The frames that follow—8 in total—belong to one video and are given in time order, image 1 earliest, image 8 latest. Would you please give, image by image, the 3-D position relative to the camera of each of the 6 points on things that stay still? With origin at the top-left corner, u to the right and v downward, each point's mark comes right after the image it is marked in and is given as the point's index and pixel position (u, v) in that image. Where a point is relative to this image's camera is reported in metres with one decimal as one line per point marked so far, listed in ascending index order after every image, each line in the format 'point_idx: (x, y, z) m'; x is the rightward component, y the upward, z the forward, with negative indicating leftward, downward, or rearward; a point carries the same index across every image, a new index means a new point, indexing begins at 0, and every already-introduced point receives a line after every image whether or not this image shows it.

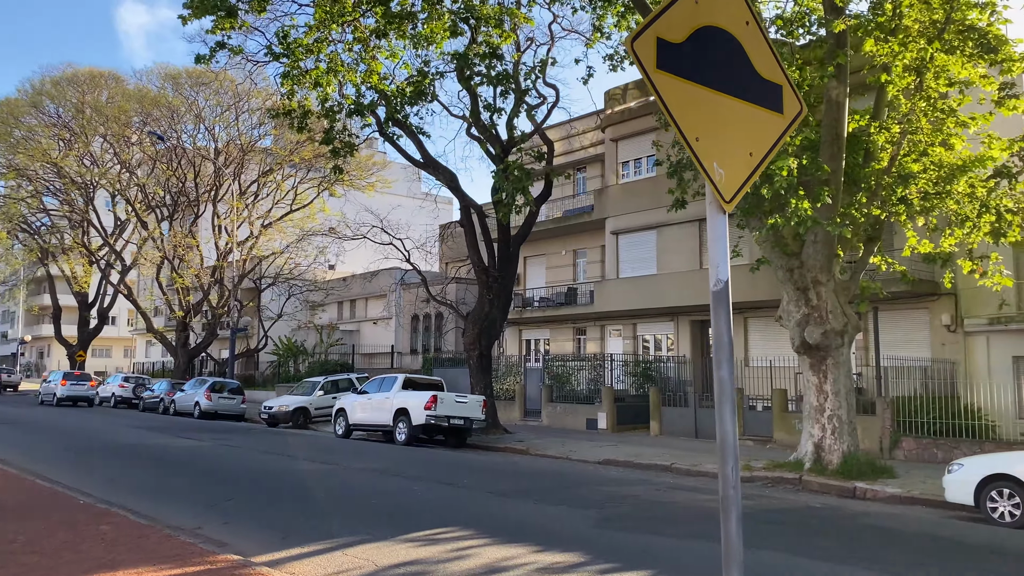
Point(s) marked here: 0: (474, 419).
0: (-0.8, -2.8, +17.9) m
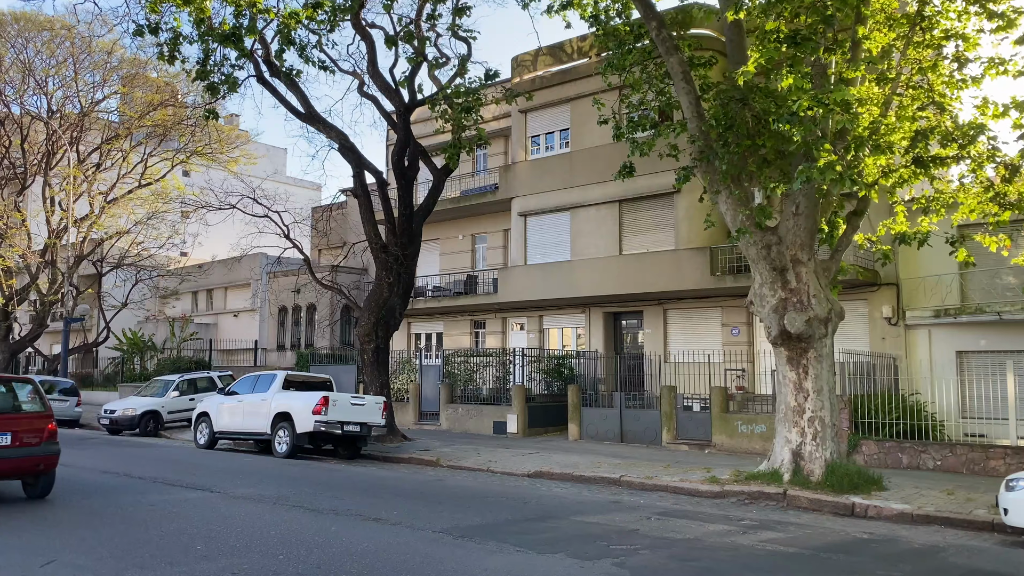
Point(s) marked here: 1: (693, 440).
0: (-2.5, -2.4, +14.9) m
1: (+3.5, -3.0, +16.3) m
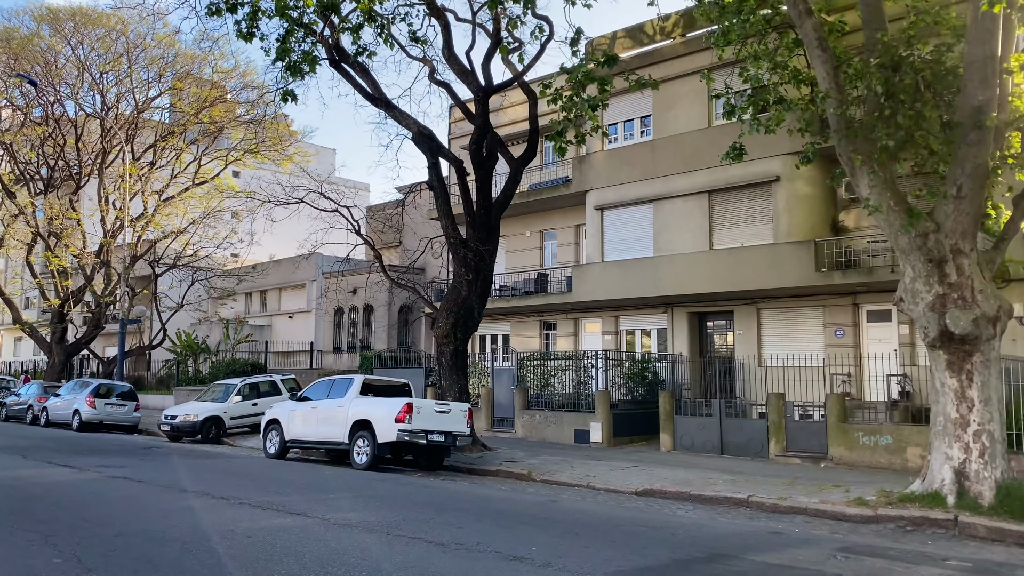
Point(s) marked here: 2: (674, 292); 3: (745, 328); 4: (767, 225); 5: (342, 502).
0: (-0.9, -2.4, +13.7) m
1: (+5.2, -2.9, +14.8) m
2: (+3.7, -0.1, +19.0) m
3: (+5.4, -0.9, +19.3) m
4: (+5.5, +1.3, +17.9) m
5: (-1.8, -2.3, +8.9) m
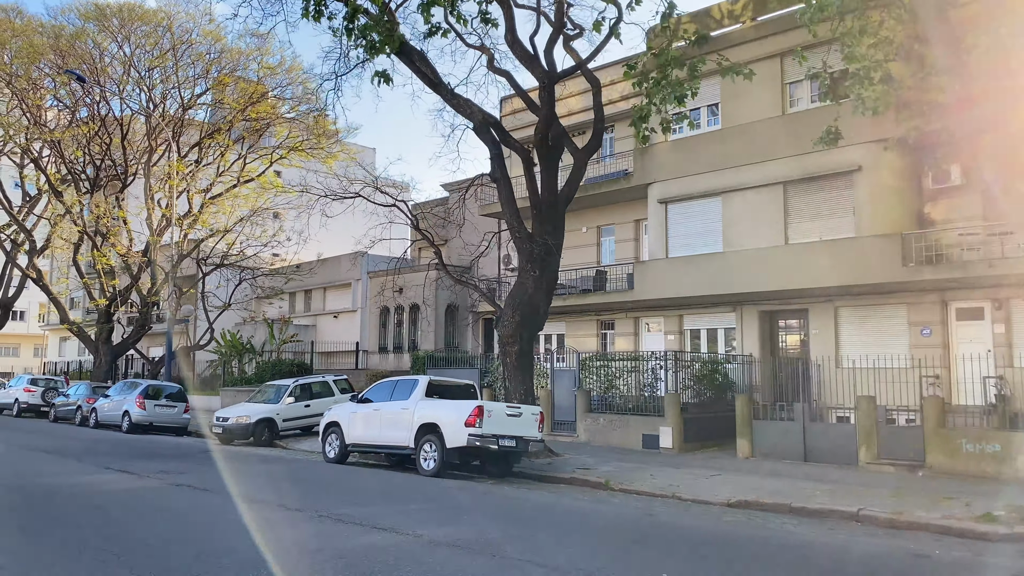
0: (+0.3, -2.3, +12.9) m
1: (+6.4, -2.8, +13.8) m
2: (+5.0, 0.0, +18.0) m
3: (+6.7, -0.9, +18.3) m
4: (+6.8, +1.4, +16.9) m
5: (-0.8, -2.2, +8.2) m
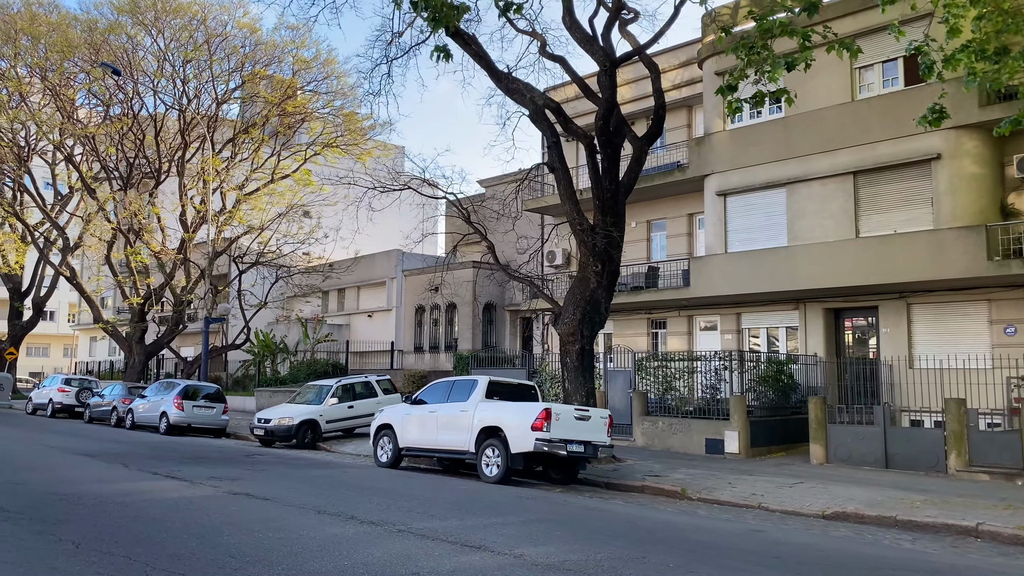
0: (+1.2, -2.3, +12.1) m
1: (+7.4, -2.8, +12.8) m
2: (+6.1, 0.0, +17.1) m
3: (+7.8, -0.8, +17.3) m
4: (+7.9, +1.5, +15.9) m
5: (0.0, -2.1, +7.4) m
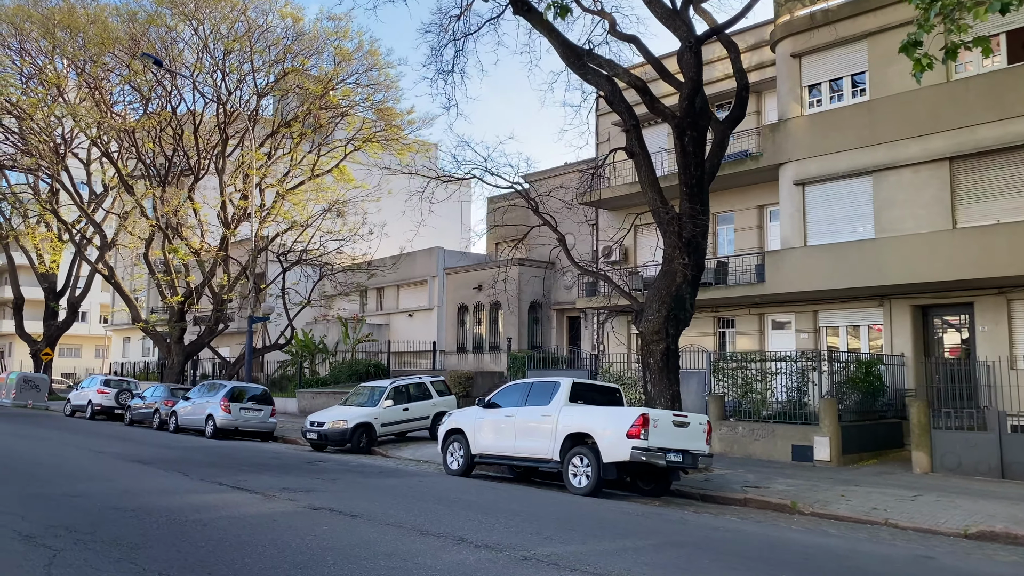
0: (+2.4, -2.2, +11.0) m
1: (+8.6, -2.6, +11.6) m
2: (+7.5, +0.1, +15.9) m
3: (+9.2, -0.7, +16.0) m
4: (+9.1, +1.6, +14.7) m
5: (+1.1, -2.0, +6.3) m
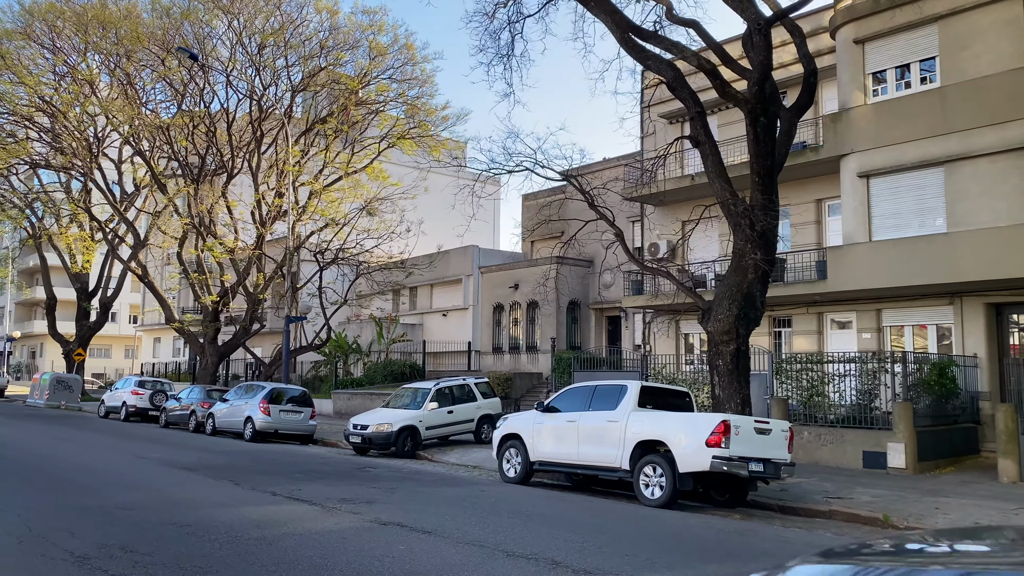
0: (+3.3, -2.1, +10.2) m
1: (+9.4, -2.6, +10.6) m
2: (+8.4, +0.2, +15.0) m
3: (+10.1, -0.6, +15.1) m
4: (+10.1, +1.7, +13.7) m
5: (+1.8, -2.0, +5.6) m
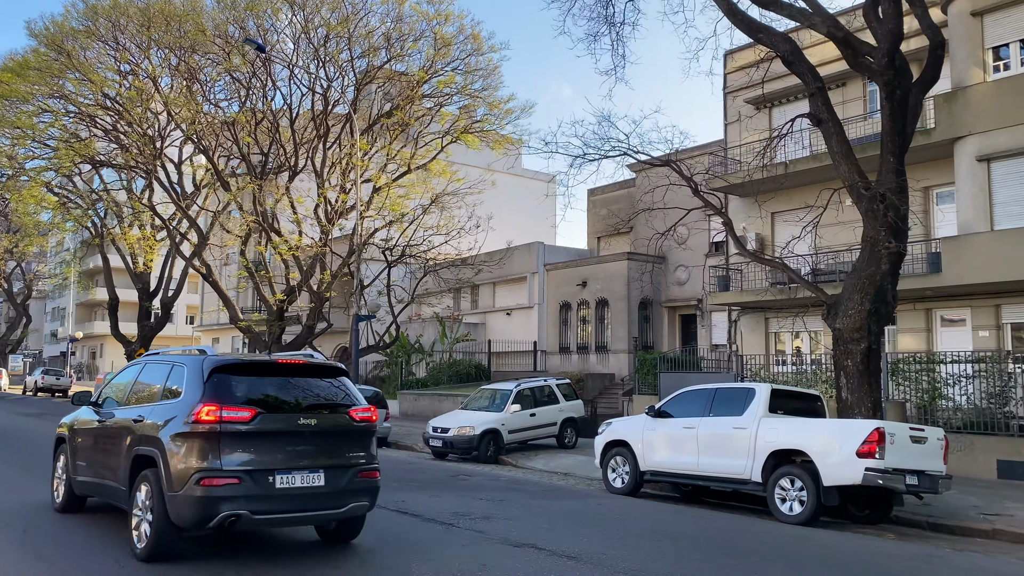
0: (+4.6, -2.0, +9.1) m
1: (+10.8, -2.5, +9.1) m
2: (+10.0, +0.3, +13.6) m
3: (+11.7, -0.5, +13.6) m
4: (+11.5, +1.8, +12.2) m
5: (+2.9, -1.9, +4.5) m
